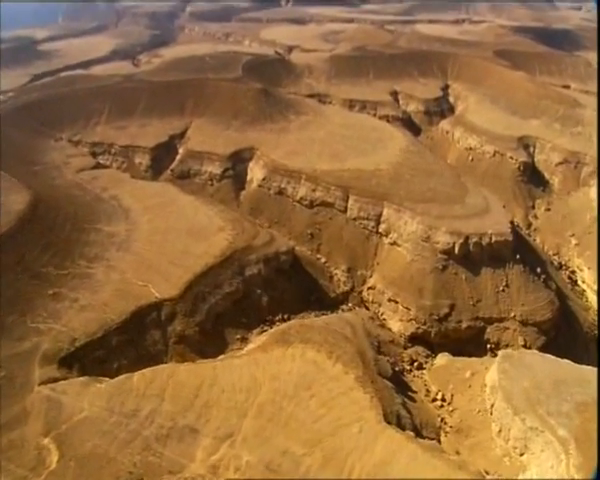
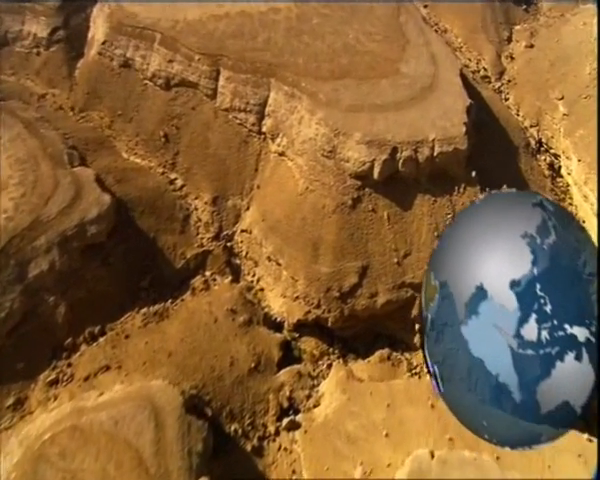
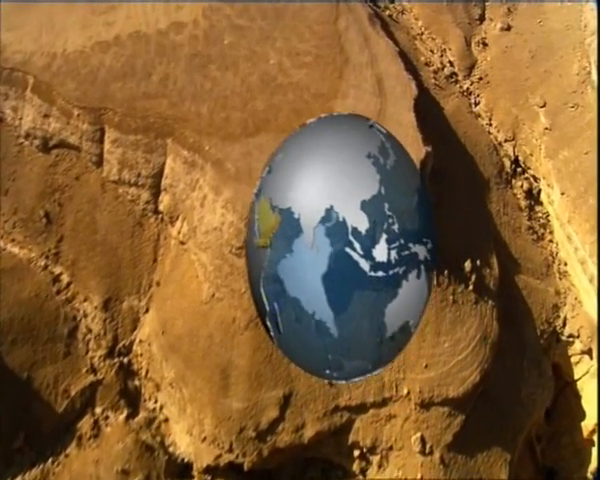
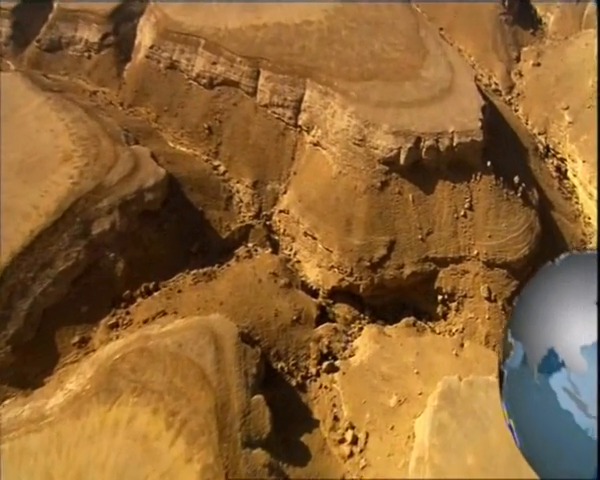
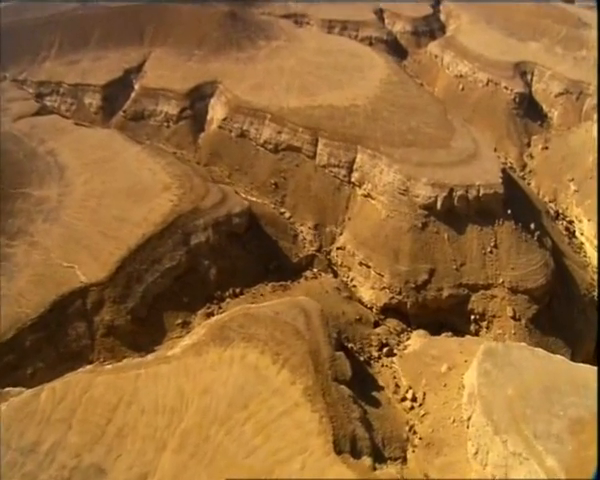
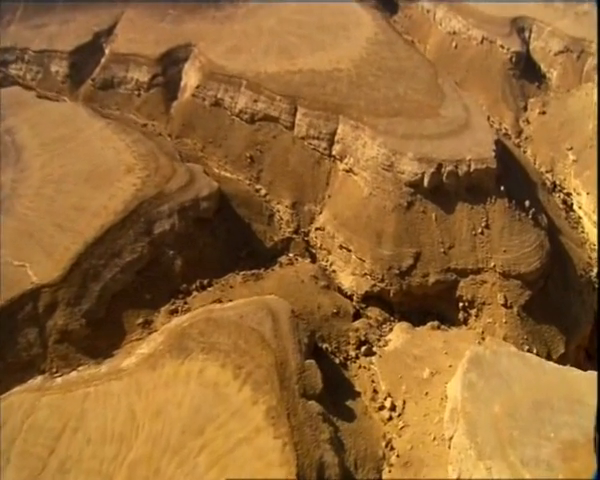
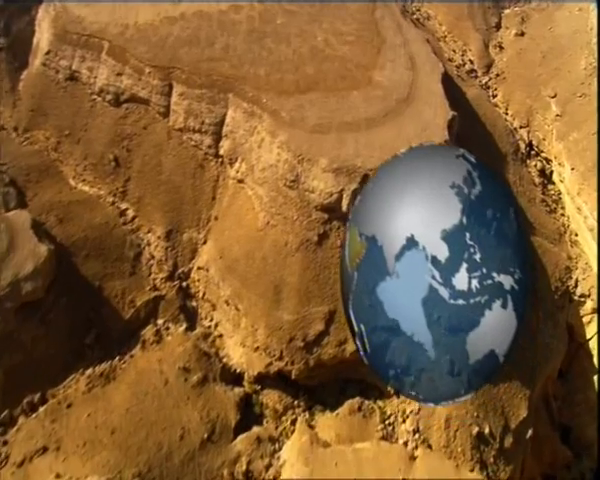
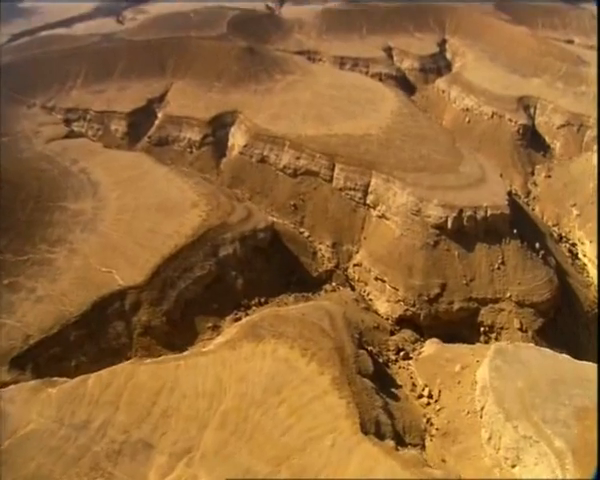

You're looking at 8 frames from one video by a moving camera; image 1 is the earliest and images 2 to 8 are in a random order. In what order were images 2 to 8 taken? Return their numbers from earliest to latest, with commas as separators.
8, 5, 6, 4, 2, 7, 3
